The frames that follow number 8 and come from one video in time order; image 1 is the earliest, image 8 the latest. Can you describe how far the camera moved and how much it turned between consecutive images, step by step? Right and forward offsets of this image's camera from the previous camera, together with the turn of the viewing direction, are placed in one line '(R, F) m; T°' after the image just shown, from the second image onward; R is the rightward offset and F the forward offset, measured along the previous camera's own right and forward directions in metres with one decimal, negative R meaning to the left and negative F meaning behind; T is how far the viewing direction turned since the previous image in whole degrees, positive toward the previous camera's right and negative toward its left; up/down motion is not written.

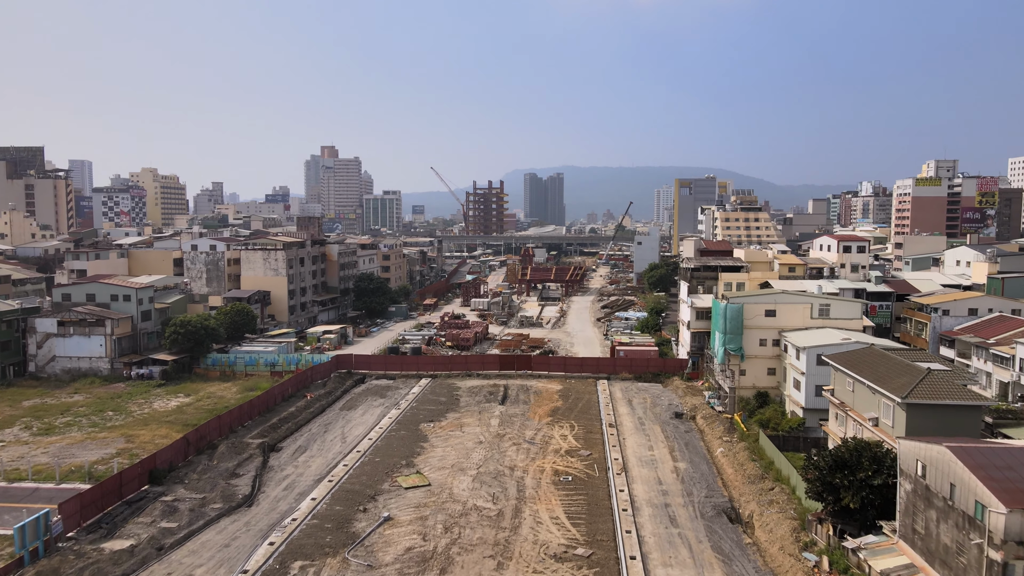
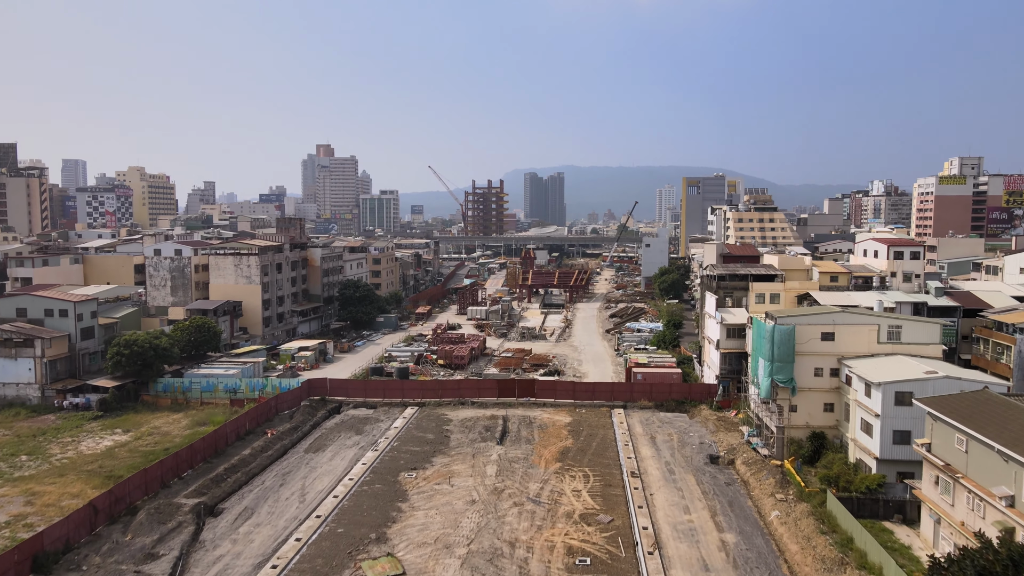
(0.0, +2.5) m; 0°
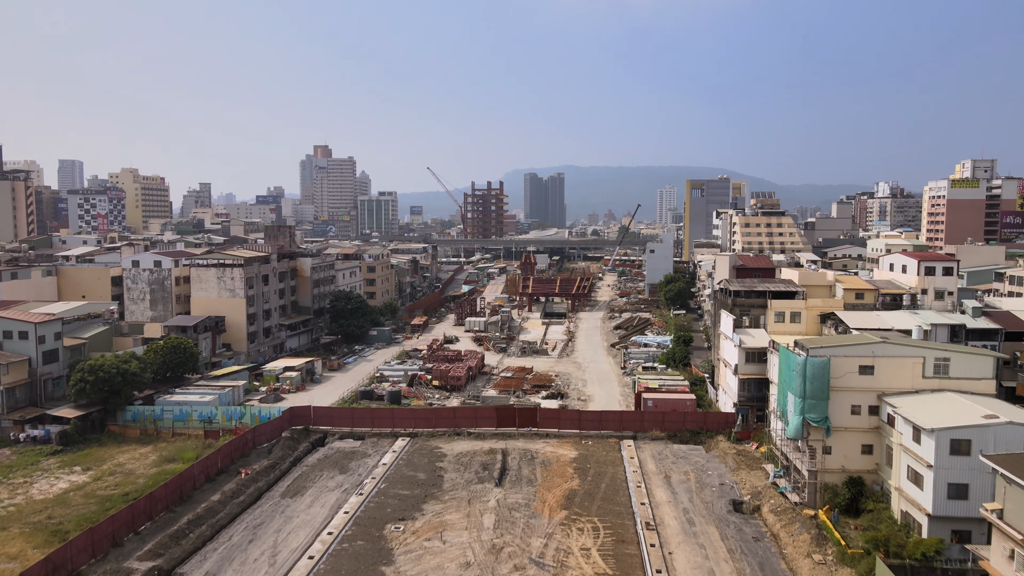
(0.0, +1.3) m; 0°
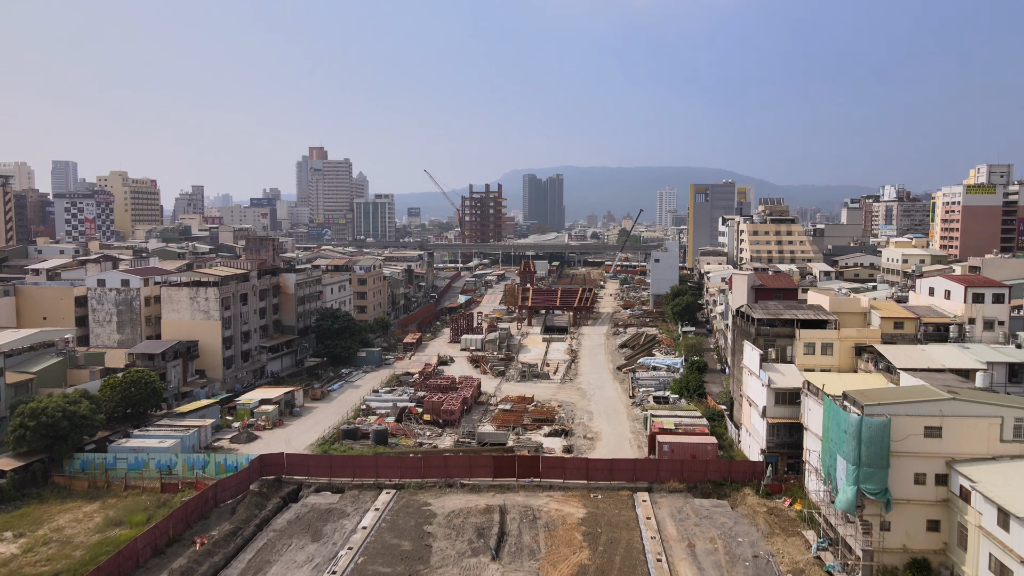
(0.0, +1.6) m; 0°
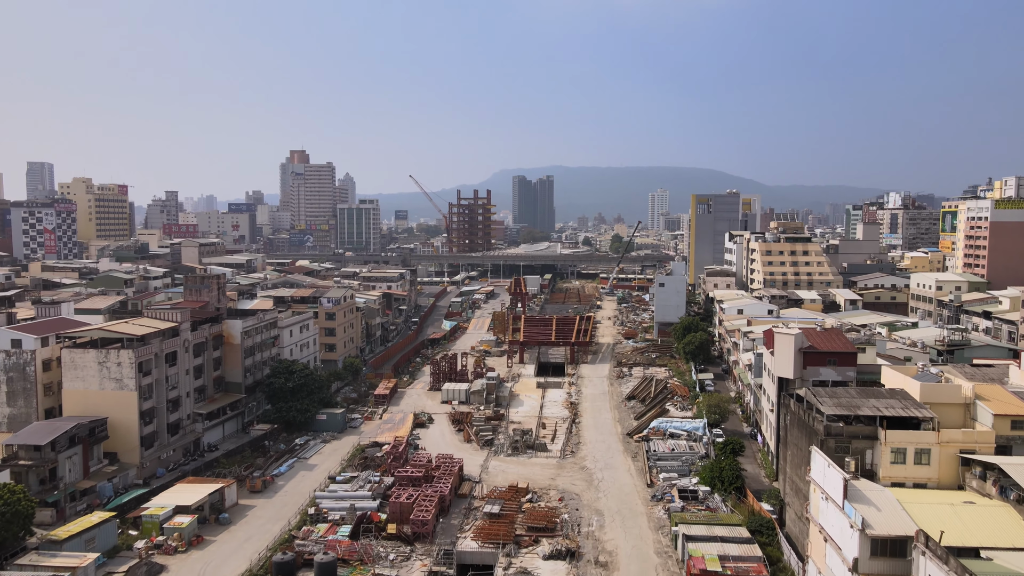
(0.0, +3.7) m; +1°
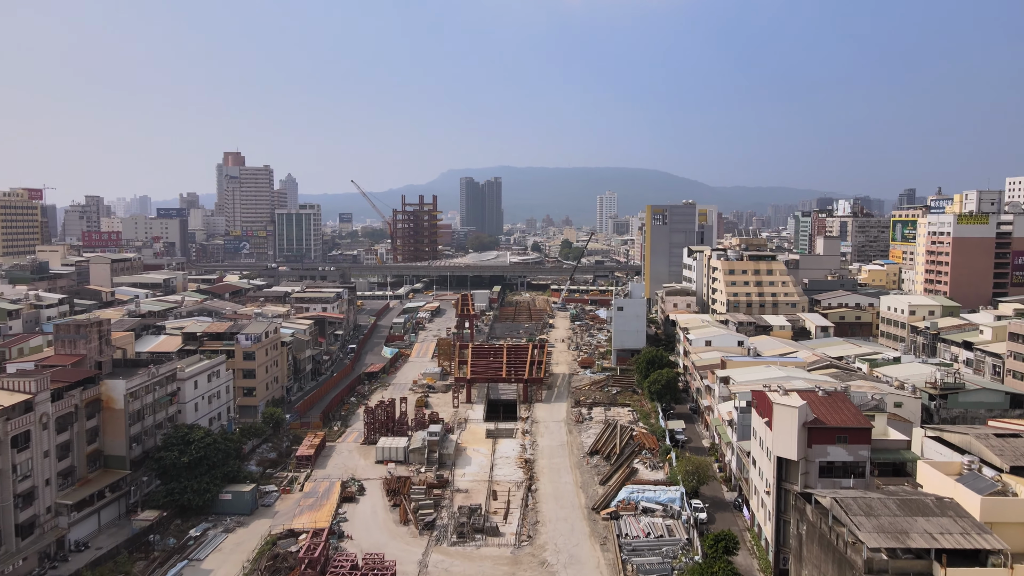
(+0.1, +2.9) m; +4°
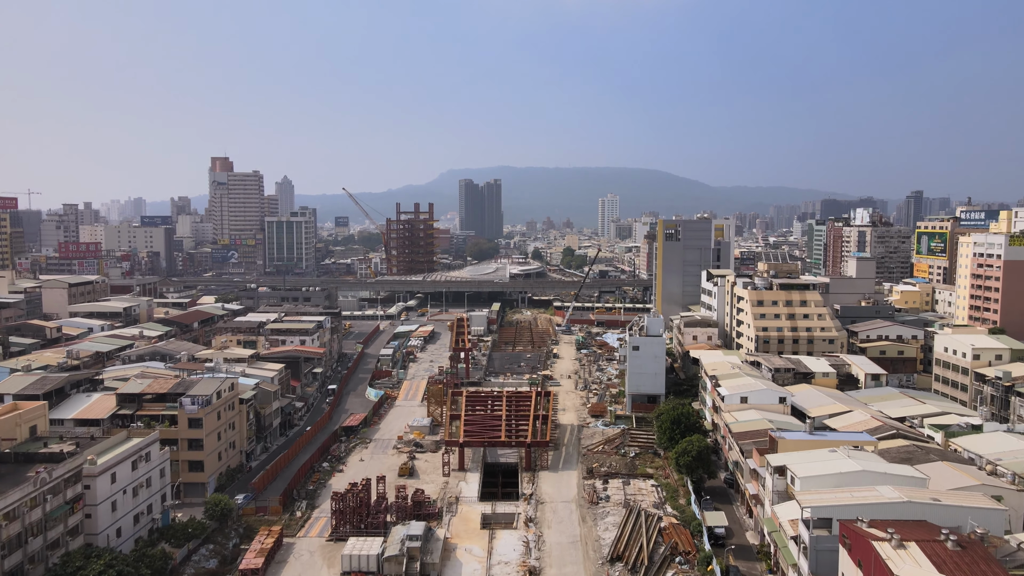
(0.0, +3.9) m; 0°
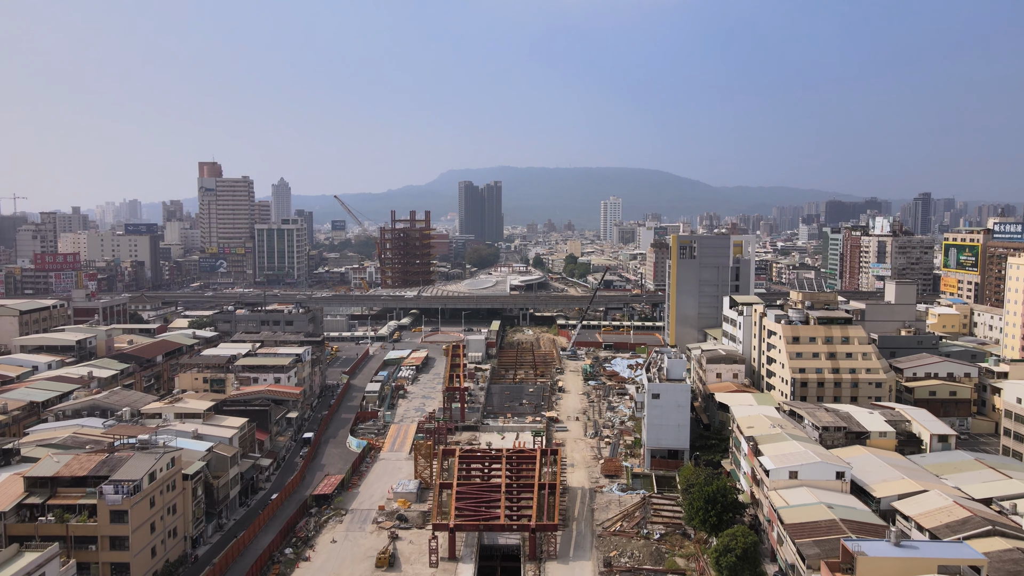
(0.0, +3.7) m; 0°
